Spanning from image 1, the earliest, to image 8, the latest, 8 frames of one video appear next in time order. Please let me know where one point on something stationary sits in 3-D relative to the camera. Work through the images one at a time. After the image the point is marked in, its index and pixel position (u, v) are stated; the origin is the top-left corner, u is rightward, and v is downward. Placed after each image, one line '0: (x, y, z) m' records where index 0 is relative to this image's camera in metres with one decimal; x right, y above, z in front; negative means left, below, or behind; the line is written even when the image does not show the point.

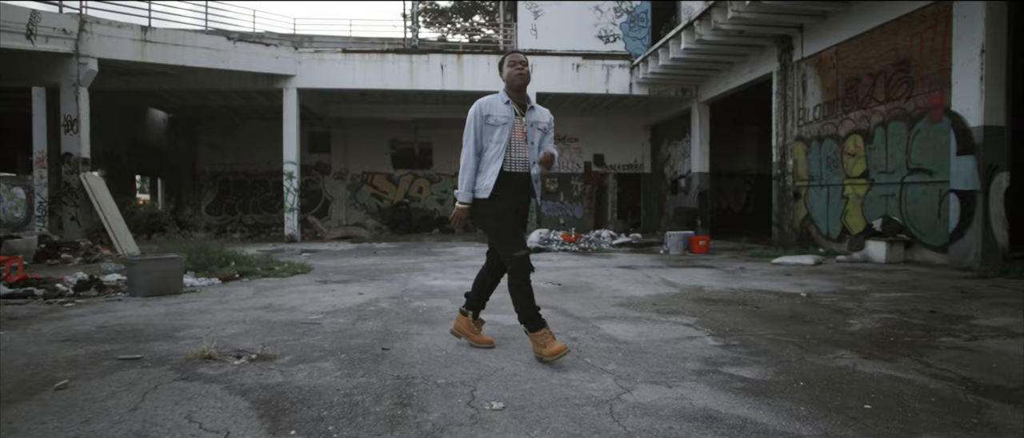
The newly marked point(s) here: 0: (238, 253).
0: (-4.5, -0.6, +9.9) m
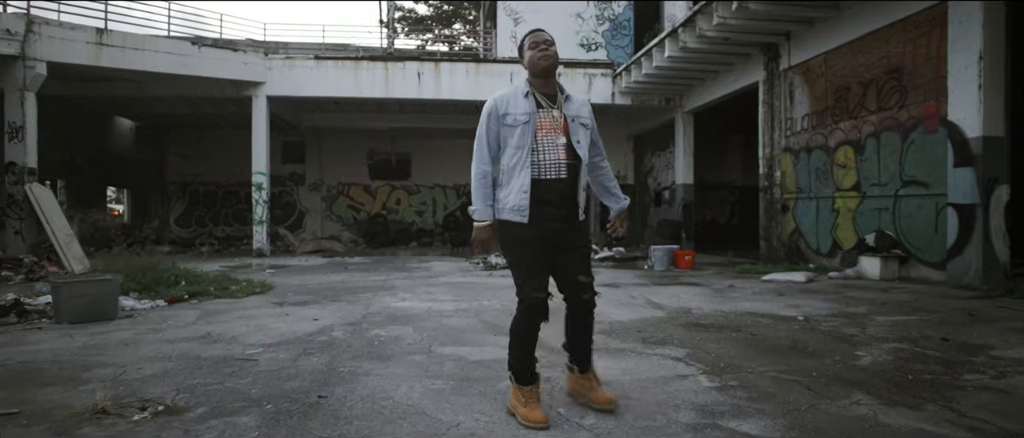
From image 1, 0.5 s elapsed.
0: (-4.8, -0.8, +9.2) m
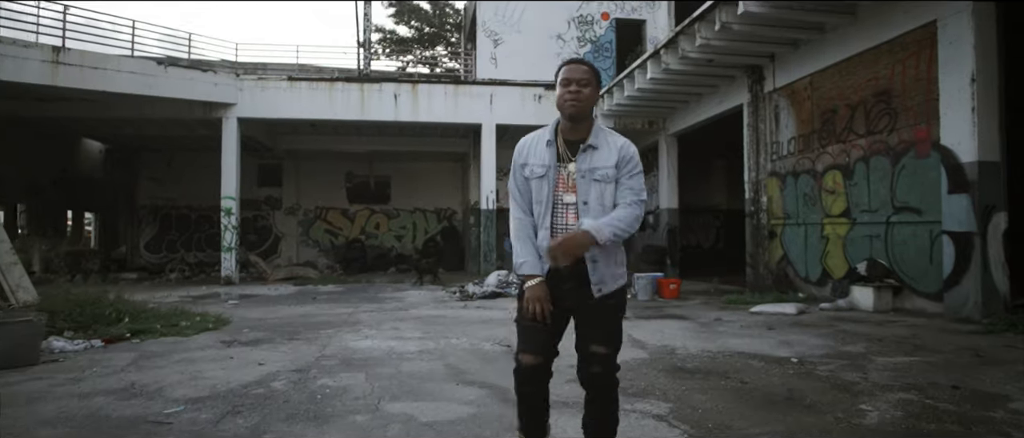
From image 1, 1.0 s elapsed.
0: (-5.2, -1.2, +8.6) m
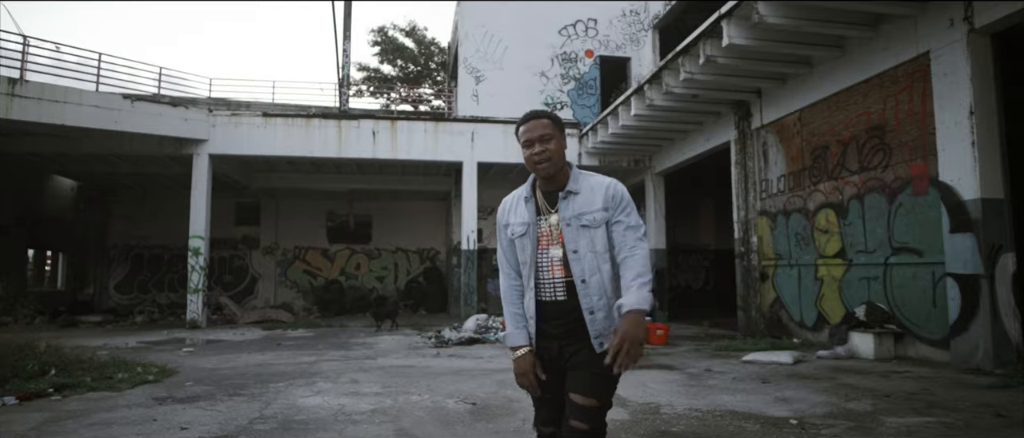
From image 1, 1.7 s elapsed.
0: (-5.5, -1.8, +7.8) m
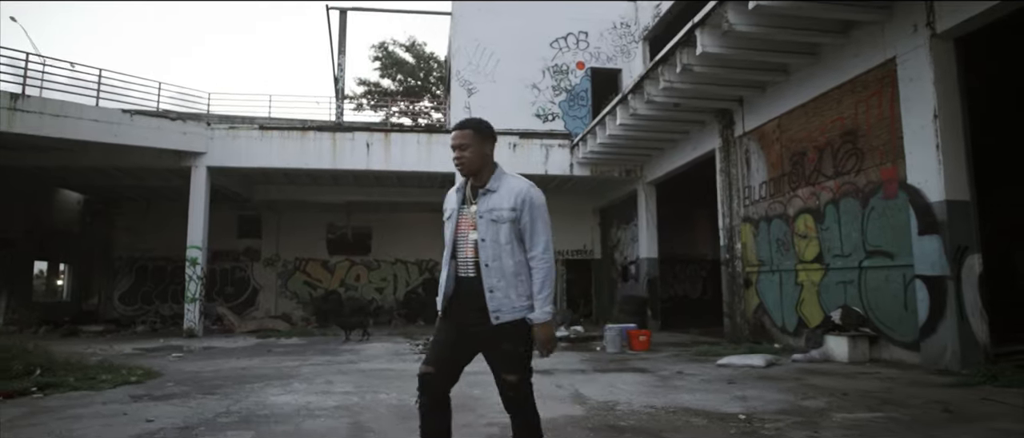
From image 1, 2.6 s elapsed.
0: (-5.8, -1.9, +8.0) m
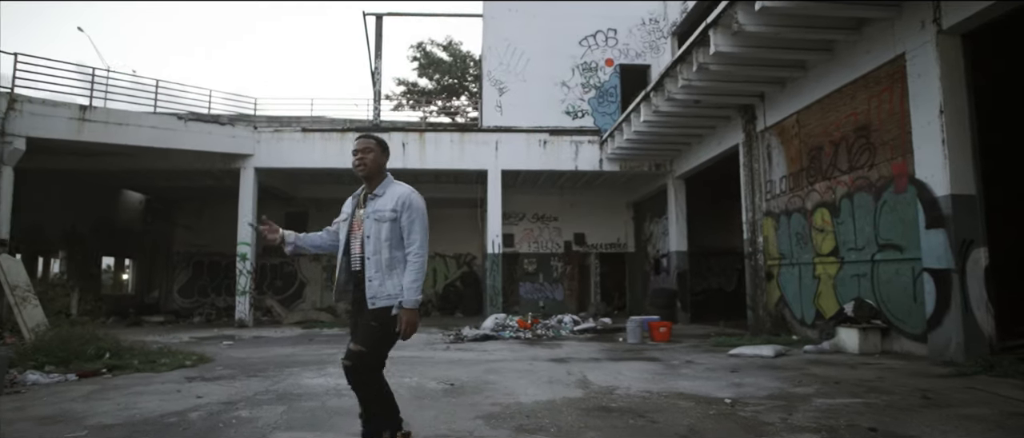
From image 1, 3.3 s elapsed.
0: (-5.6, -1.9, +8.9) m
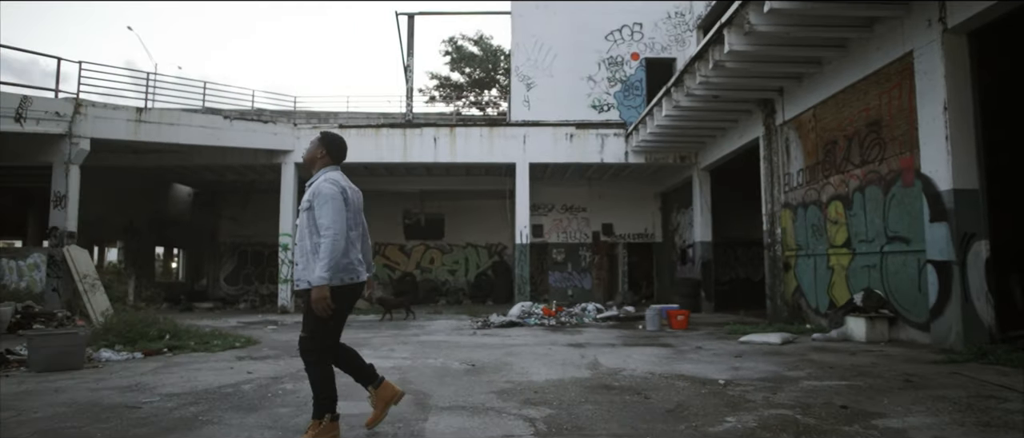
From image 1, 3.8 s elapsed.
0: (-5.2, -1.8, +9.8) m
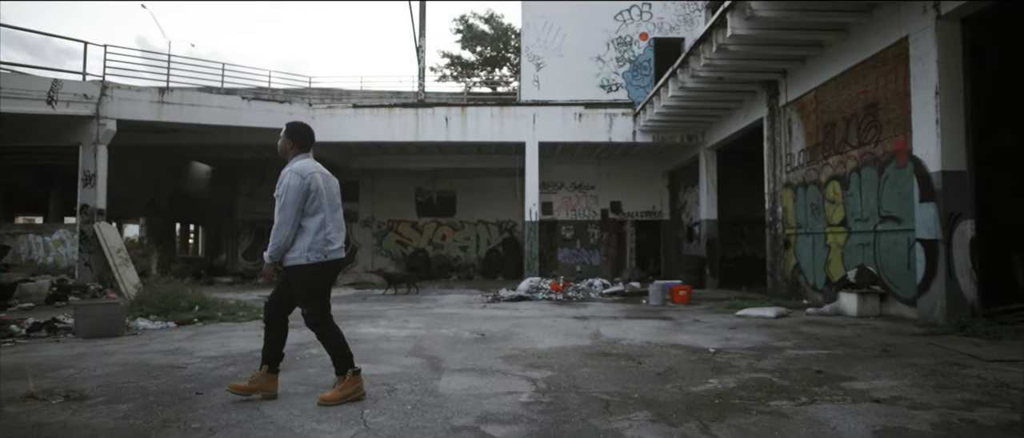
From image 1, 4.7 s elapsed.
0: (-5.1, -1.4, +10.4) m
